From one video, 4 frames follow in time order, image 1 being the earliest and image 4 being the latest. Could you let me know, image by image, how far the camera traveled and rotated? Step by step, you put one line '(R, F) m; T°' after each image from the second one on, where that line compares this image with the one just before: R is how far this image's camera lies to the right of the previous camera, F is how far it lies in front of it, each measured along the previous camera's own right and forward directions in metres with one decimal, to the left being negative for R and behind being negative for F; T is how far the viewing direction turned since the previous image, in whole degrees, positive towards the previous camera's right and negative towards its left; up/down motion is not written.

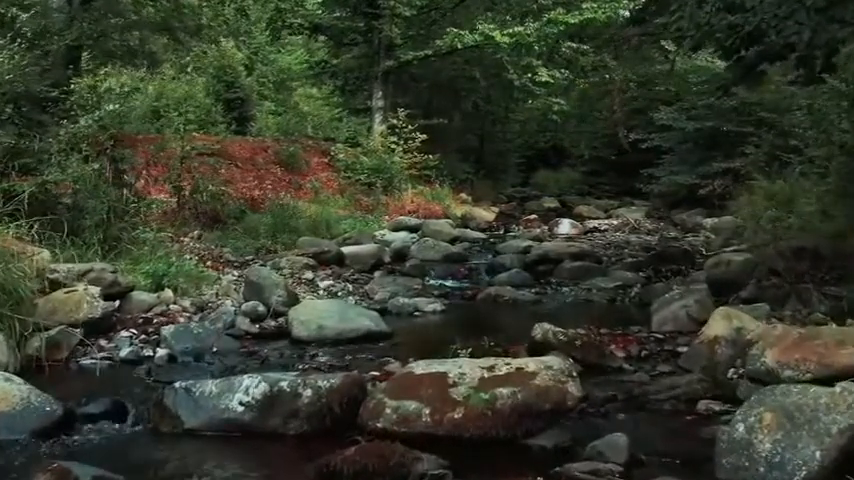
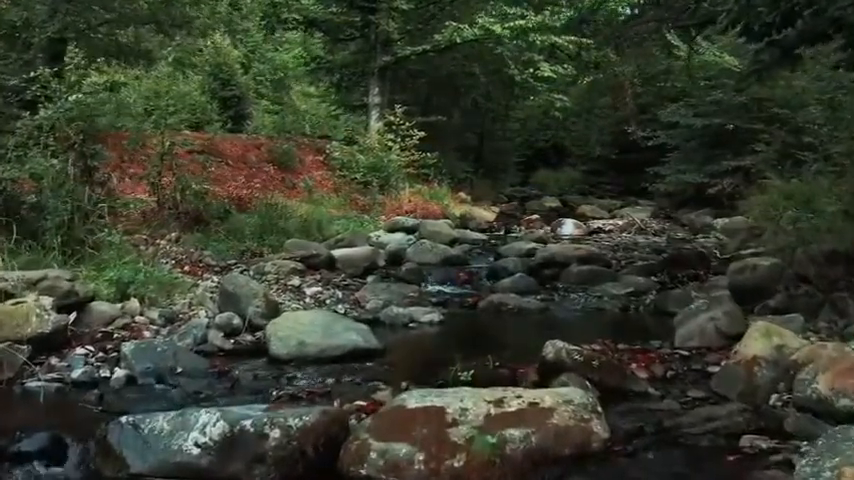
(0.0, +0.8) m; 0°
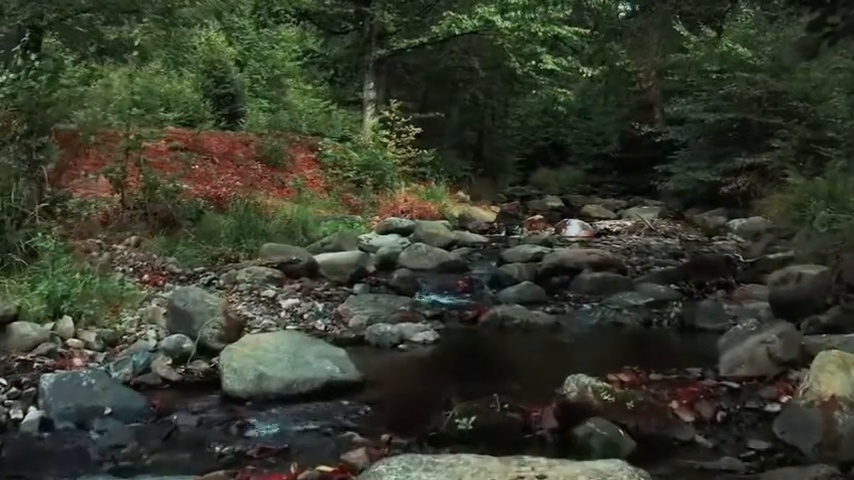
(0.0, +1.2) m; 0°
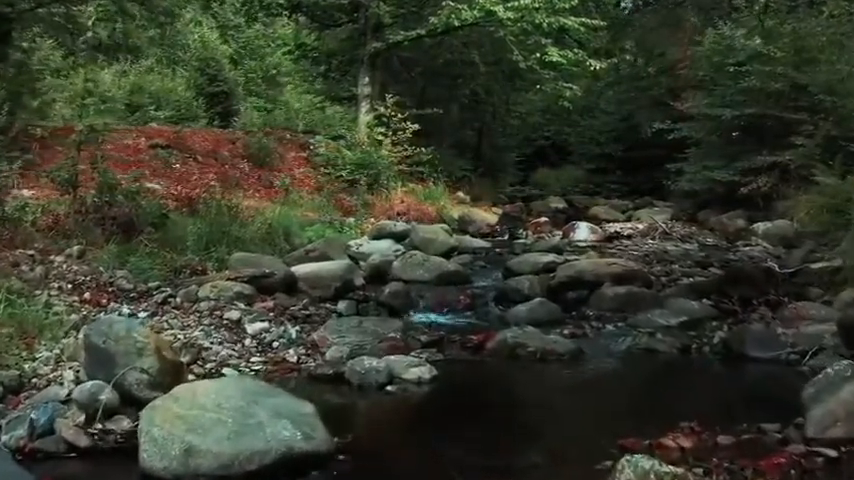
(0.0, +1.3) m; 0°
